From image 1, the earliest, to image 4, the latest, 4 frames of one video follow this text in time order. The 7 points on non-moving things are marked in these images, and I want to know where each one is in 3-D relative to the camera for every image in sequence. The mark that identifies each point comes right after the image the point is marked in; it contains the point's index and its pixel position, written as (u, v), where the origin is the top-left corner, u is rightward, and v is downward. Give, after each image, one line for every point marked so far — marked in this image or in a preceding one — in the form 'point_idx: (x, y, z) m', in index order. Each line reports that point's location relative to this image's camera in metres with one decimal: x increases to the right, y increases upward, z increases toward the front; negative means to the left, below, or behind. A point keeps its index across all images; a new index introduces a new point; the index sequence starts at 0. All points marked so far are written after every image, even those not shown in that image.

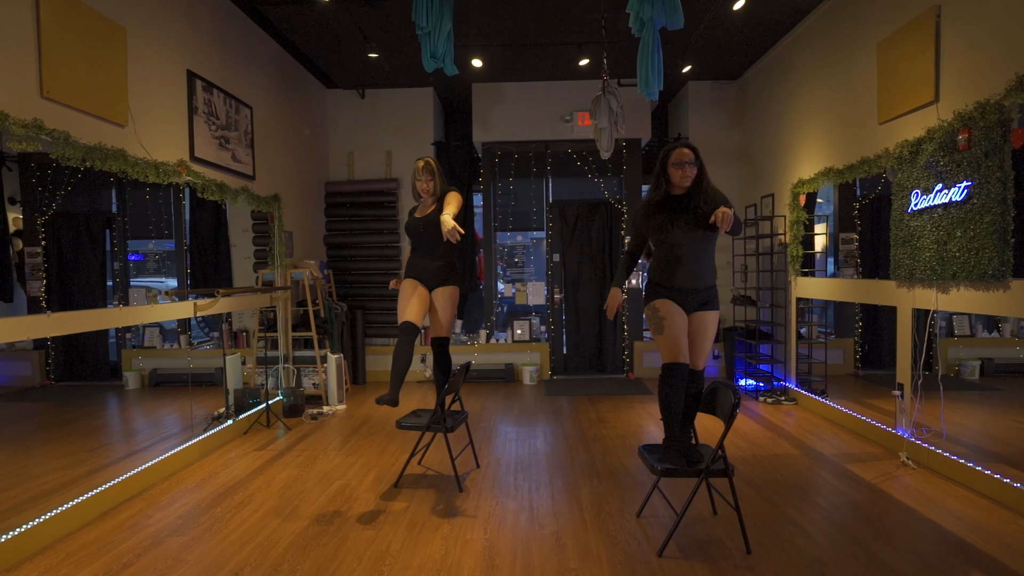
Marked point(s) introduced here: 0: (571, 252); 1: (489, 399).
0: (+0.5, +0.3, +6.2) m
1: (-0.2, -0.9, +5.4) m
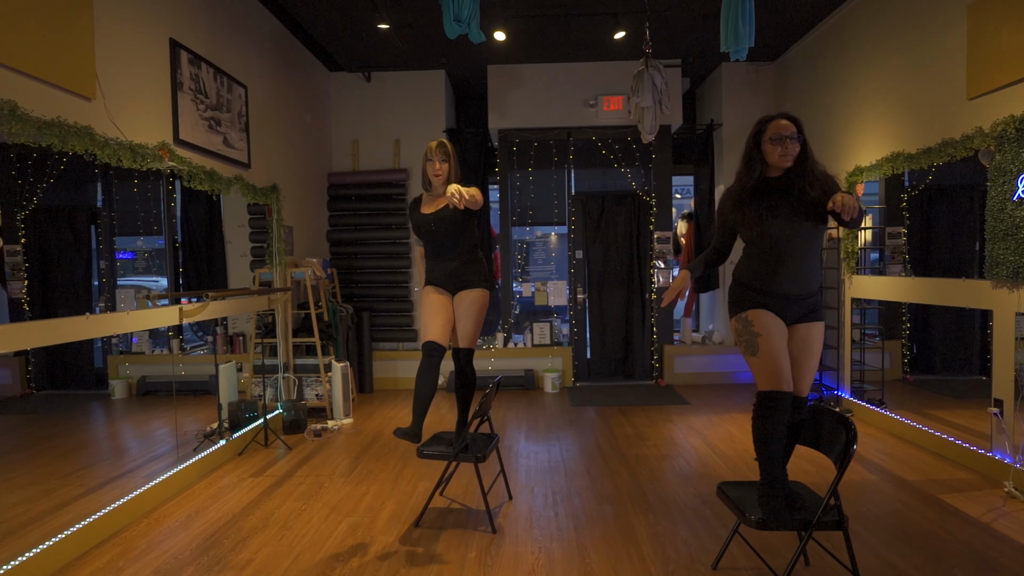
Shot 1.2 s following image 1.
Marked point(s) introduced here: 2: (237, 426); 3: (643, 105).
0: (+0.7, +0.3, +5.7) m
1: (0.0, -0.9, +4.9) m
2: (-1.6, -0.8, +4.0) m
3: (+0.7, +1.0, +3.6) m
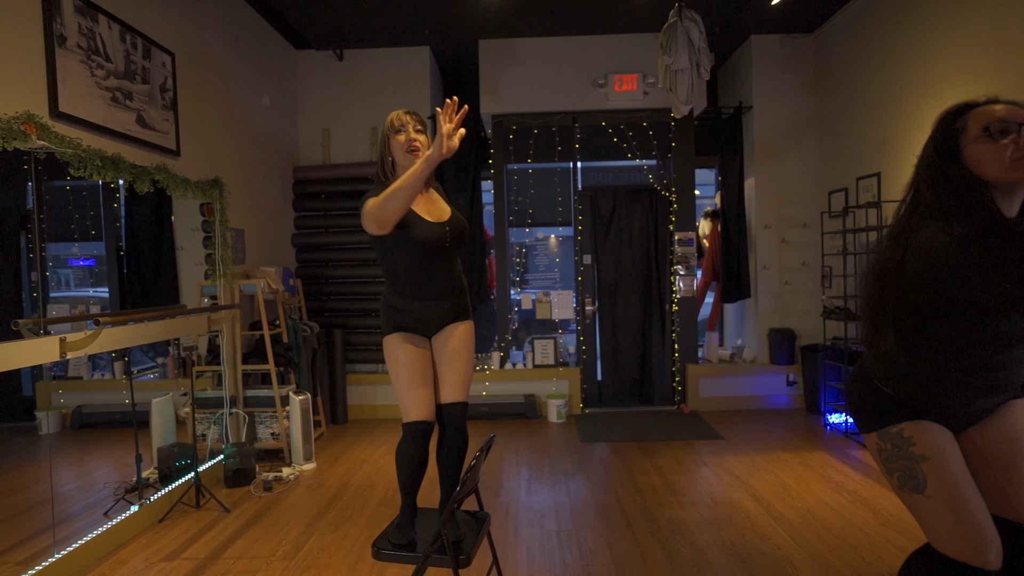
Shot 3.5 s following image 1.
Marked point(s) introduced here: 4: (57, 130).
0: (+0.7, +0.3, +4.9) m
1: (0.0, -1.0, +4.1) m
2: (-1.6, -0.9, +3.2) m
3: (+0.7, +0.9, +2.8) m
4: (-1.6, +0.6, +2.5) m
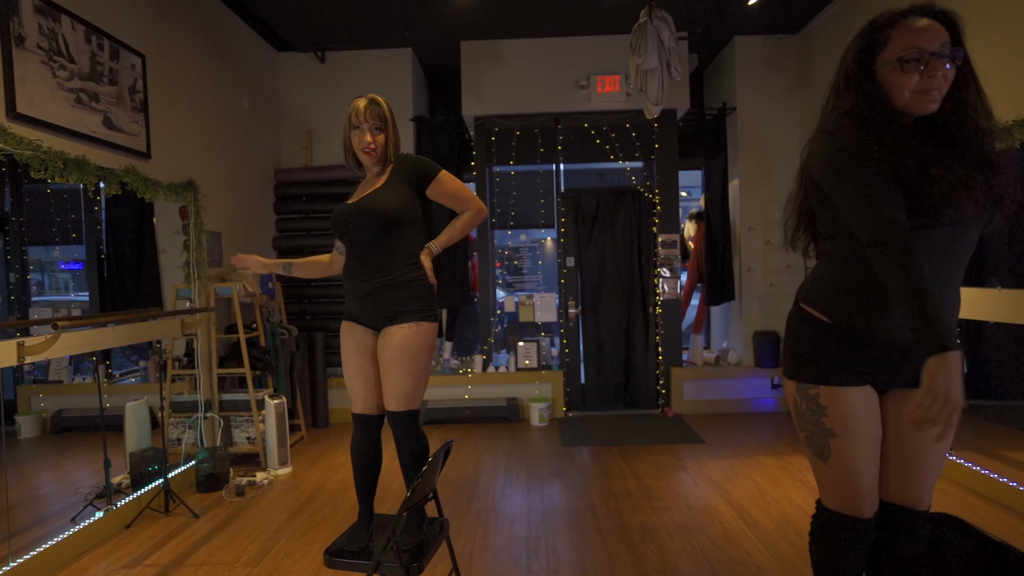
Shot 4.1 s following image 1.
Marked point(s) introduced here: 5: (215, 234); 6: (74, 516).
0: (+0.6, +0.2, +4.8) m
1: (-0.1, -1.0, +4.1) m
2: (-1.8, -0.9, +3.1) m
3: (+0.5, +0.9, +2.7) m
4: (-1.8, +0.6, +2.4) m
5: (-1.7, +0.3, +3.9) m
6: (-1.8, -0.9, +2.7) m
